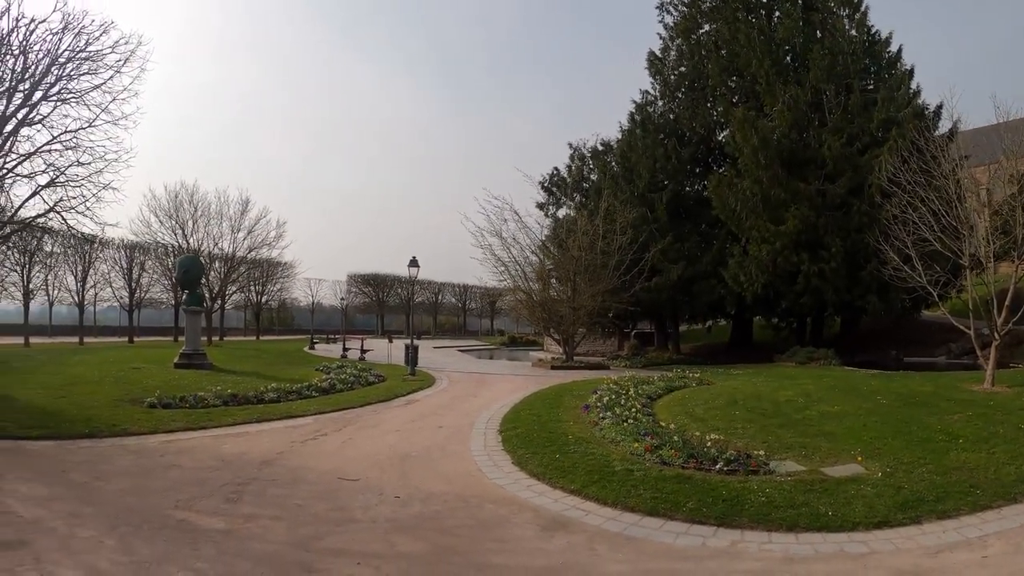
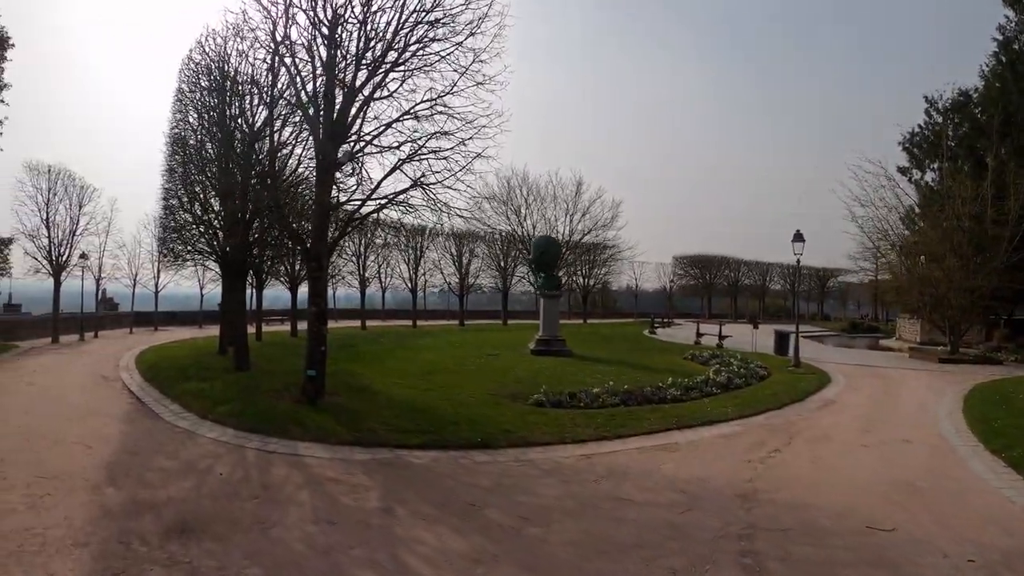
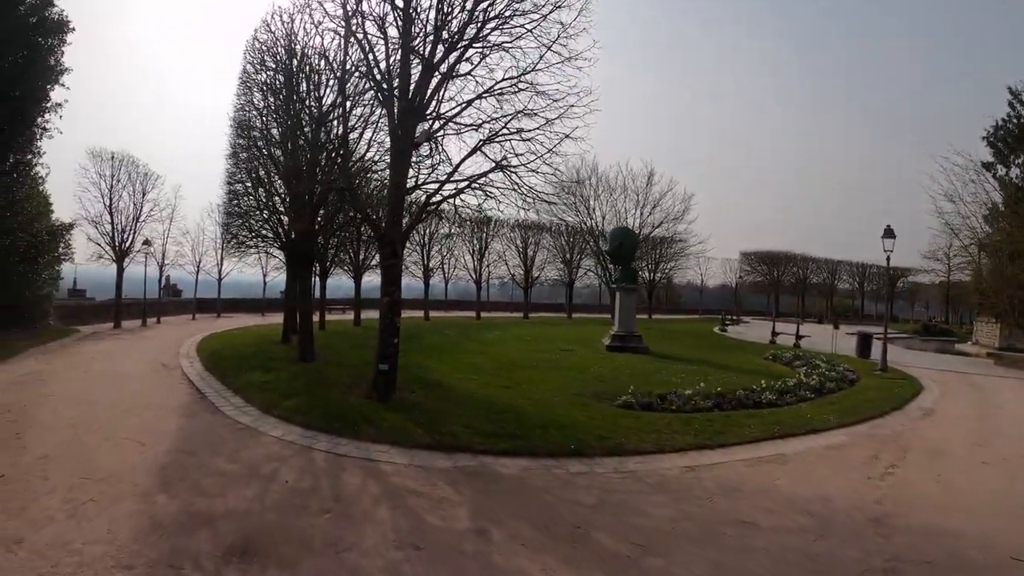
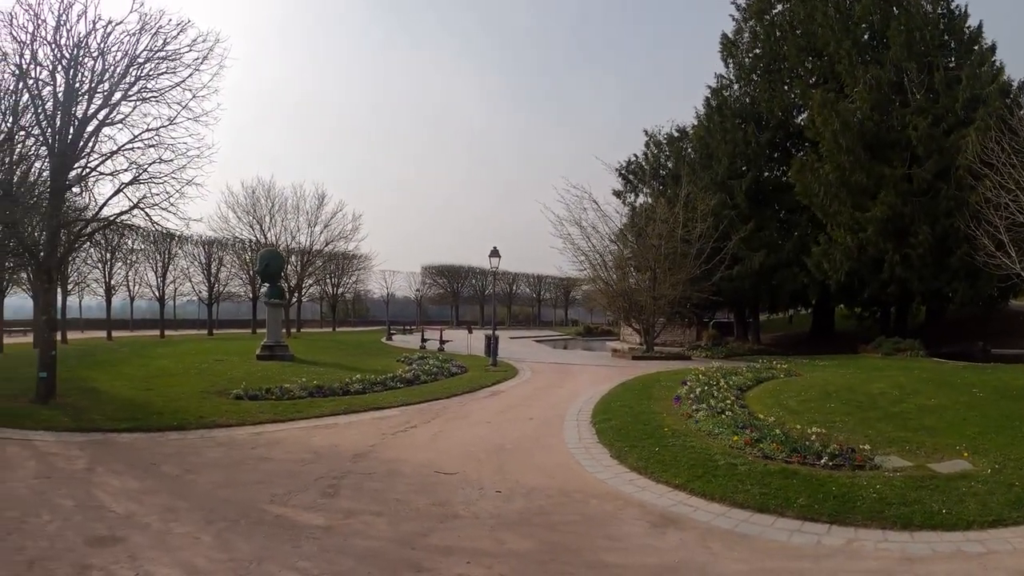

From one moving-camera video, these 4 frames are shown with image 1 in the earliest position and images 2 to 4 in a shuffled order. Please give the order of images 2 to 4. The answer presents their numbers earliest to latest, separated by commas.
4, 2, 3
